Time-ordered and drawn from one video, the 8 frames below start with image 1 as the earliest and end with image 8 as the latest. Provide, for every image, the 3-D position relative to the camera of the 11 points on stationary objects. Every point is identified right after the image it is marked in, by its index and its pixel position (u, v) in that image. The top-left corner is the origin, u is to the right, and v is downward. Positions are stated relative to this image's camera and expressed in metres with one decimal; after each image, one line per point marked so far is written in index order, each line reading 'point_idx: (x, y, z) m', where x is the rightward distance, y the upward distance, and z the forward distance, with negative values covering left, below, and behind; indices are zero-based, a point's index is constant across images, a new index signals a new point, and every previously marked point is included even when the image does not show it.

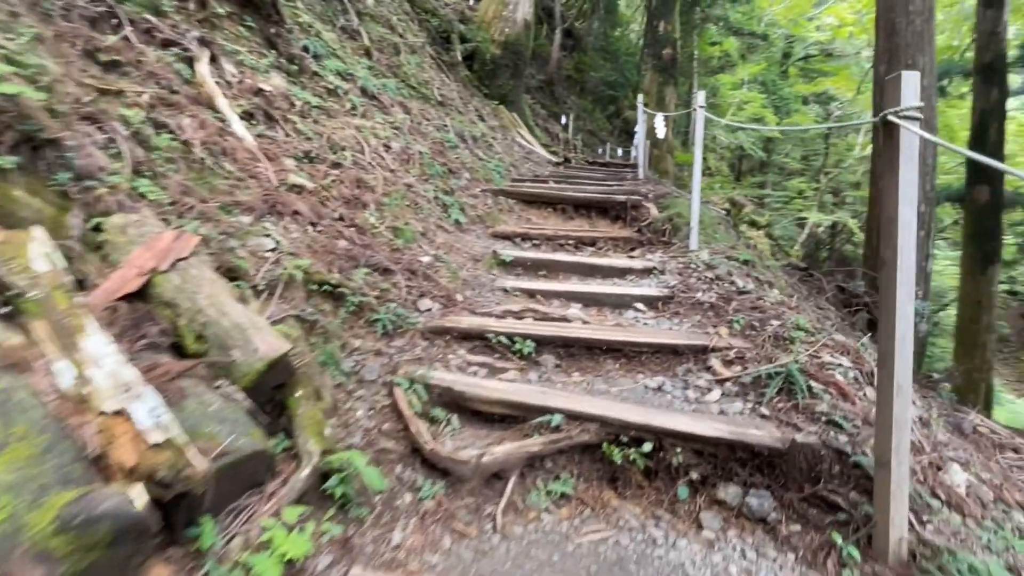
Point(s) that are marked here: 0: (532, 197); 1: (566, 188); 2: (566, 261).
0: (+0.2, +0.9, +5.1) m
1: (+0.6, +1.1, +5.5) m
2: (+0.4, +0.2, +3.3) m
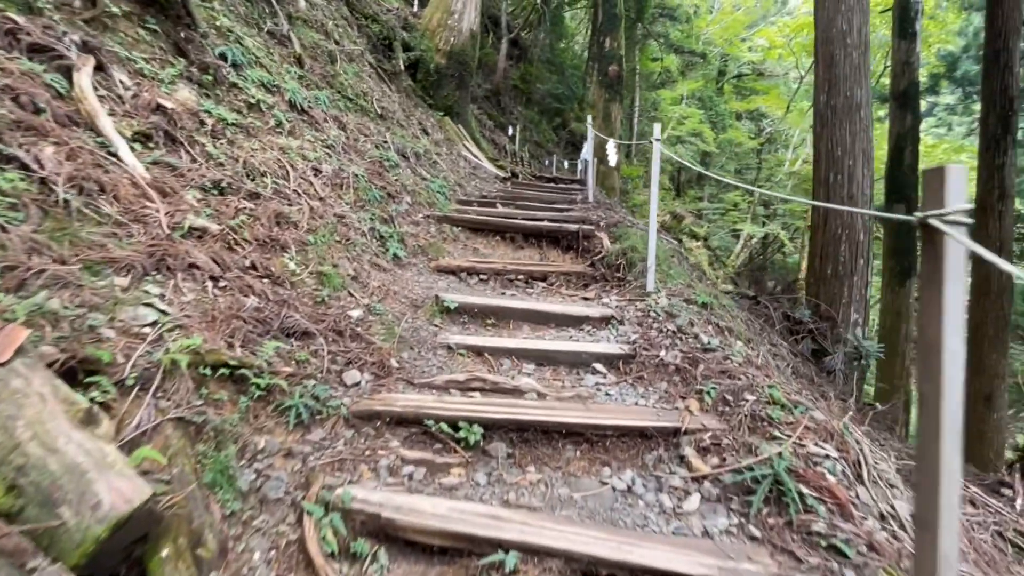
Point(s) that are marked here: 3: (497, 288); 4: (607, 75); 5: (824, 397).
0: (-0.3, +0.6, +4.7) m
1: (0.0, +0.7, +5.2) m
2: (0.0, -0.1, +3.0) m
3: (-0.1, 0.0, +3.9) m
4: (+2.1, +4.7, +11.5) m
5: (+1.7, -0.6, +2.9) m
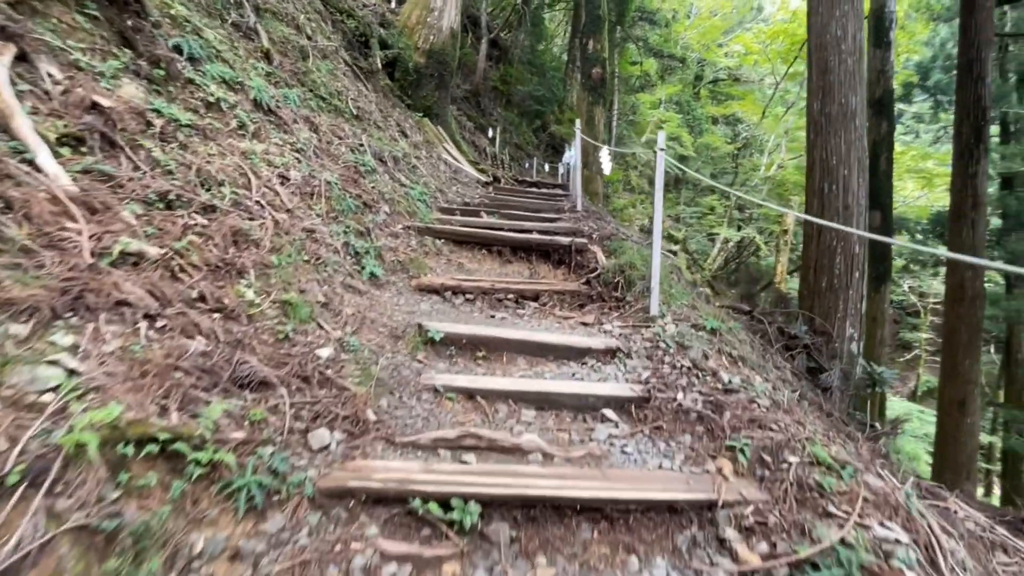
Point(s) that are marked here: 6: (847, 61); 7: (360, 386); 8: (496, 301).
0: (-0.4, +0.4, +4.4) m
1: (-0.1, +0.6, +4.8) m
2: (0.0, -0.3, +2.6) m
3: (-0.2, -0.1, +3.5) m
4: (+1.7, +4.6, +11.3) m
5: (+1.7, -0.8, +2.6) m
6: (+3.8, +2.6, +5.8) m
7: (-0.6, -0.4, +2.1) m
8: (-0.1, -0.1, +3.6) m
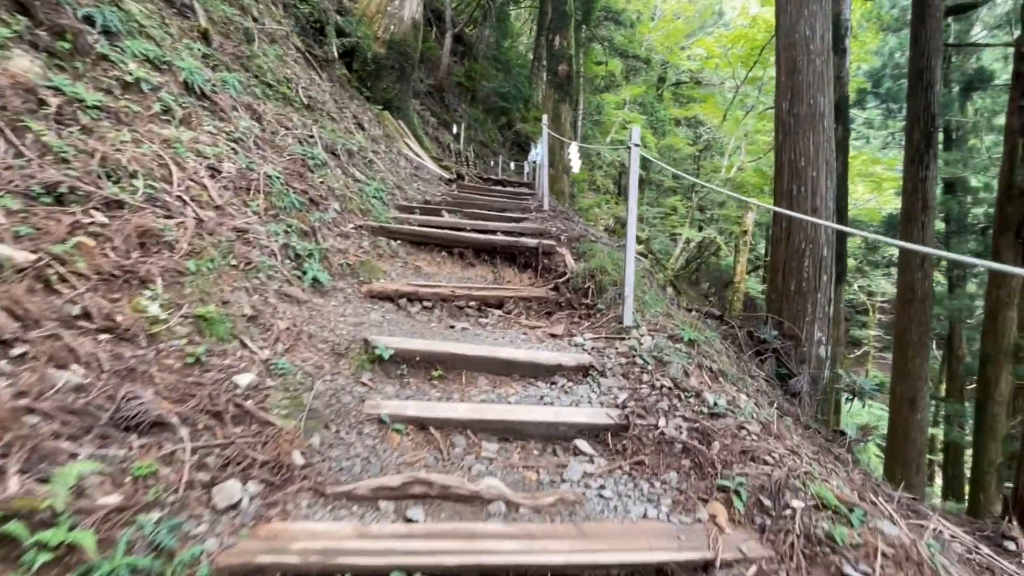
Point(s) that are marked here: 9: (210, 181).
0: (-0.7, +0.4, +4.0) m
1: (-0.4, +0.6, +4.5) m
2: (-0.2, -0.3, +2.3) m
3: (-0.4, -0.2, +3.2) m
4: (+0.9, +4.6, +11.0) m
5: (+1.5, -0.8, +2.4) m
6: (+3.4, +2.5, +5.8) m
7: (-0.7, -0.4, +1.7) m
8: (-0.4, -0.1, +3.3) m
9: (-1.8, +0.6, +3.0) m
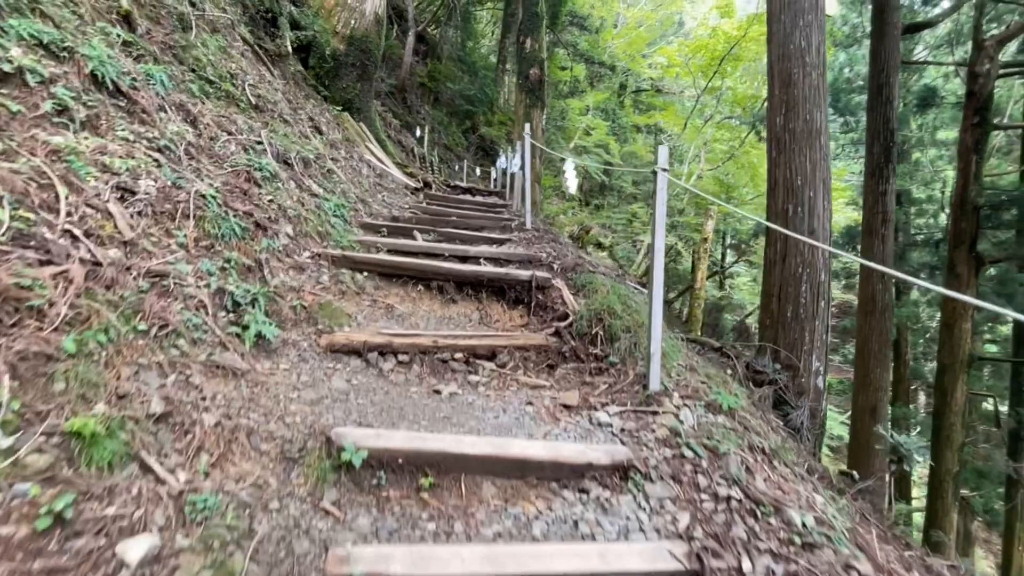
0: (-0.8, +0.1, +3.4) m
1: (-0.5, +0.3, +3.9) m
2: (-0.1, -0.6, +1.7) m
3: (-0.4, -0.5, +2.6) m
4: (+0.3, +4.3, +10.5) m
5: (+1.6, -1.1, +2.0) m
6: (+3.2, +2.3, +5.5) m
7: (-0.6, -0.7, +1.1) m
8: (-0.4, -0.4, +2.7) m
9: (-1.7, +0.4, +2.3) m
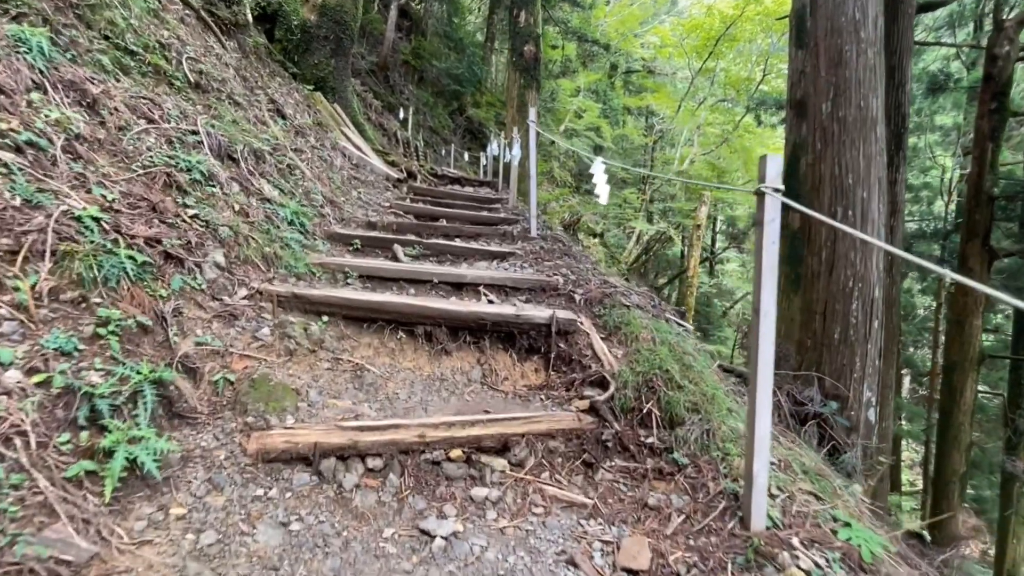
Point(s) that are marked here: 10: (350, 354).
0: (-0.7, -0.1, +2.5) m
1: (-0.5, +0.1, +3.0) m
2: (0.0, -0.8, +0.9) m
3: (-0.3, -0.7, +1.7) m
4: (+0.2, +4.3, +9.5) m
5: (+1.7, -1.3, +1.2) m
6: (+3.2, +2.1, +4.6) m
7: (-0.5, -1.0, +0.2) m
8: (-0.3, -0.6, +1.8) m
9: (-1.7, +0.1, +1.4) m
10: (-0.7, -0.3, +2.3) m
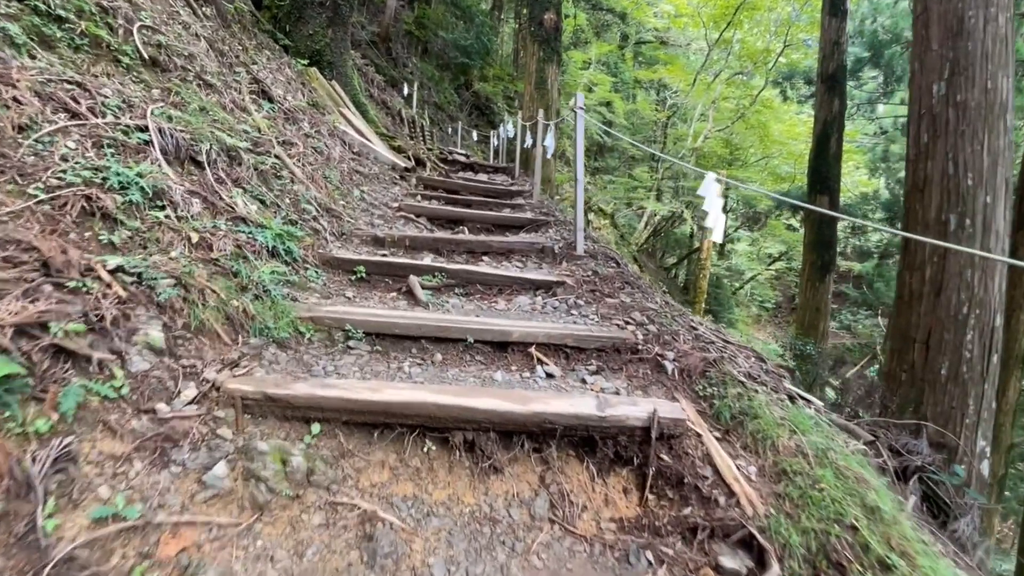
0: (-0.5, -0.4, +1.7) m
1: (-0.2, -0.2, +2.2) m
2: (+0.2, -1.2, +0.1) m
3: (-0.1, -1.0, +0.9) m
4: (+0.5, +4.3, +8.5) m
5: (+1.9, -1.7, +0.4) m
6: (+3.4, +1.9, +3.7) m
7: (-0.3, -1.4, -0.5) m
8: (0.0, -1.0, +1.1) m
9: (-1.4, -0.2, +0.5) m
10: (-0.5, -0.6, +1.5) m
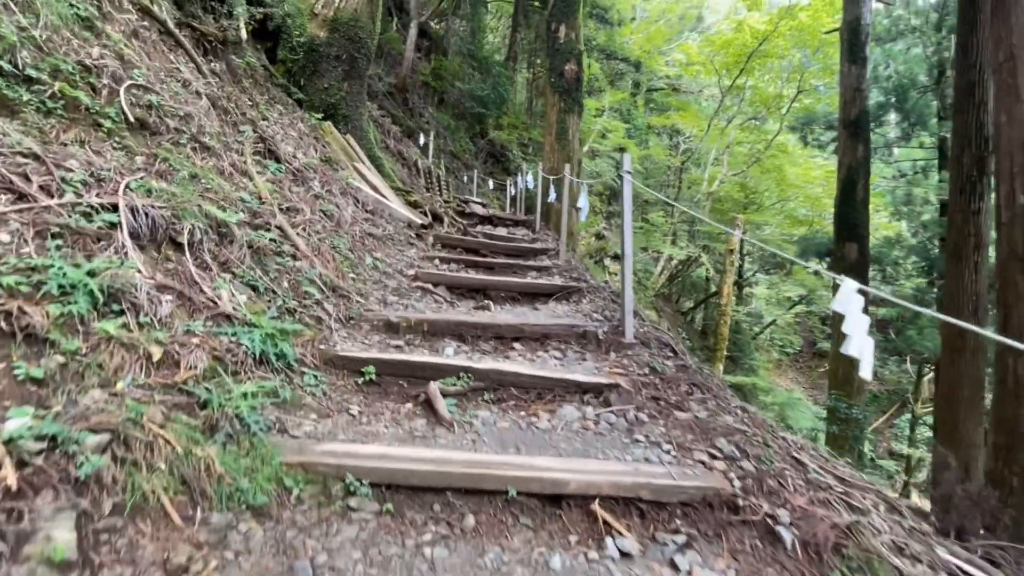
0: (-0.3, -0.8, +1.1) m
1: (0.0, -0.6, +1.6) m
2: (+0.4, -1.5, -0.5) m
3: (+0.1, -1.4, +0.3) m
4: (+0.8, +3.4, +8.2) m
5: (+2.1, -2.0, -0.3) m
6: (+3.7, +1.4, +3.2) m
7: (-0.2, -1.6, -1.2) m
8: (+0.1, -1.3, +0.4) m
9: (-1.2, -0.5, 0.0) m
10: (-0.3, -1.0, +0.9) m
